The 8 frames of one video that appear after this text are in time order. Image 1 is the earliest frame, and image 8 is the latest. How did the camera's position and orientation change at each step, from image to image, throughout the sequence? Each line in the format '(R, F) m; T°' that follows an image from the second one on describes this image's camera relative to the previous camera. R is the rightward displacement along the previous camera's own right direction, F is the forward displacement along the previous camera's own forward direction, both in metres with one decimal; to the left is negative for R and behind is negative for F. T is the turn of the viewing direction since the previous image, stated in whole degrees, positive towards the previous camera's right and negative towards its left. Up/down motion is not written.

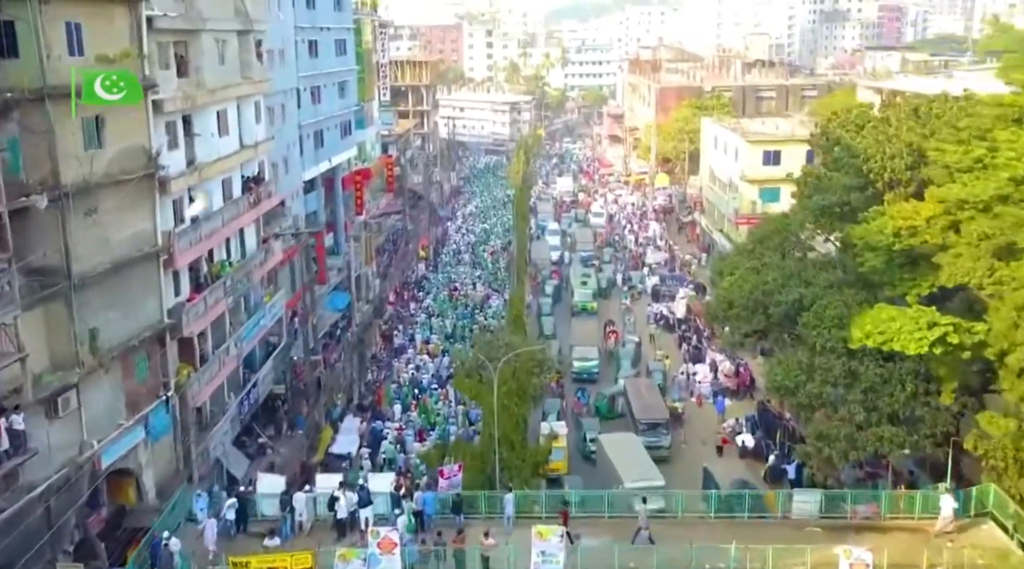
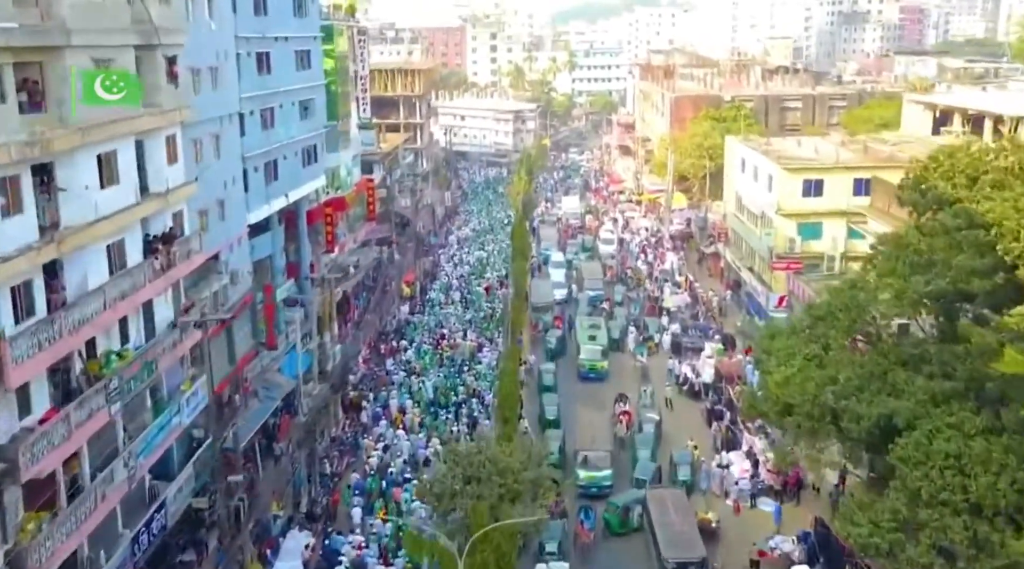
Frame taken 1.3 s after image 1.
(+0.5, +7.1) m; 0°
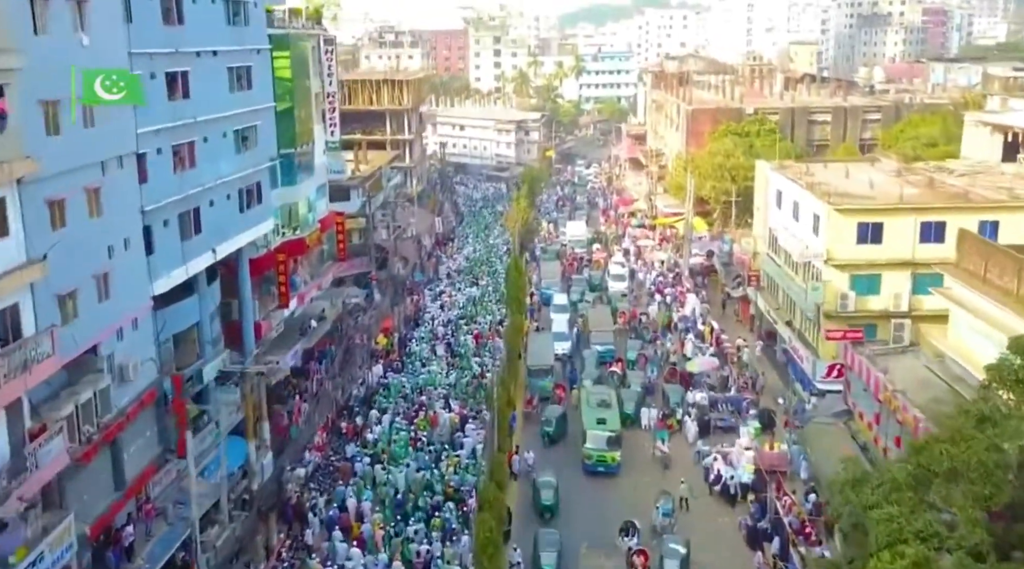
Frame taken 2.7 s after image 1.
(+0.6, +7.5) m; 0°
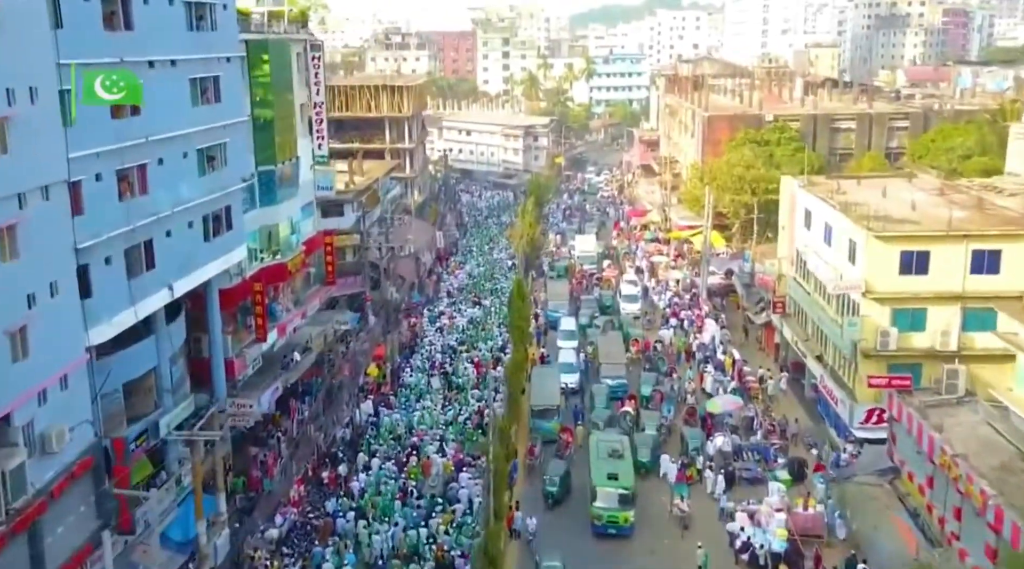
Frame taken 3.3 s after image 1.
(+0.3, +3.6) m; -1°
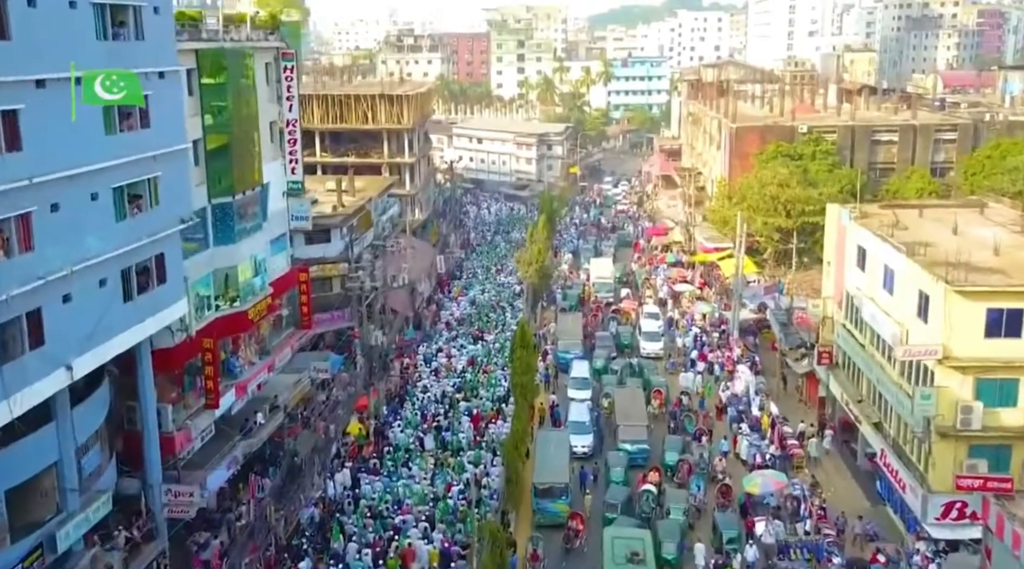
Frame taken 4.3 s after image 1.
(+0.5, +5.4) m; -1°
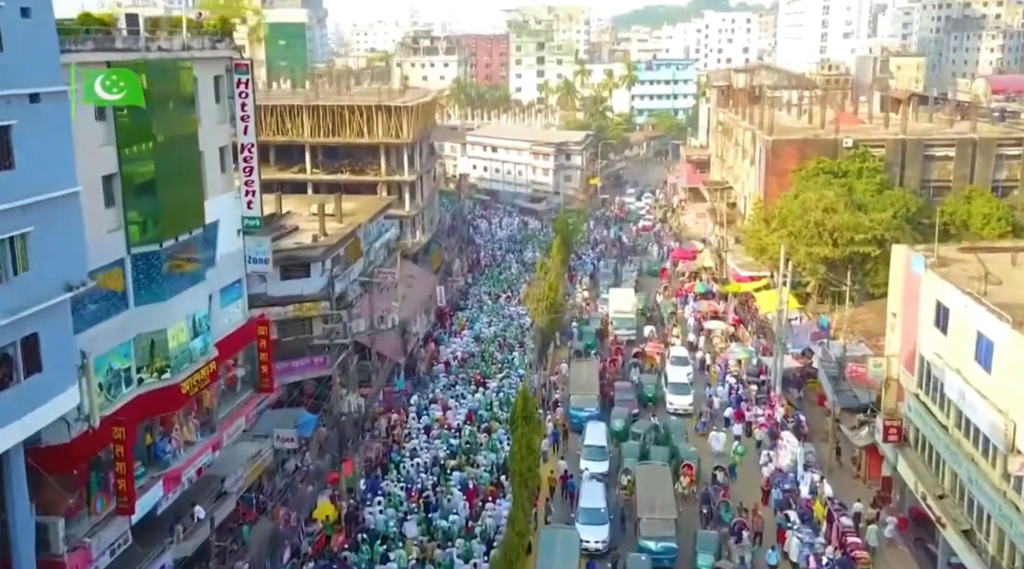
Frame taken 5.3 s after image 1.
(+0.6, +5.9) m; -1°
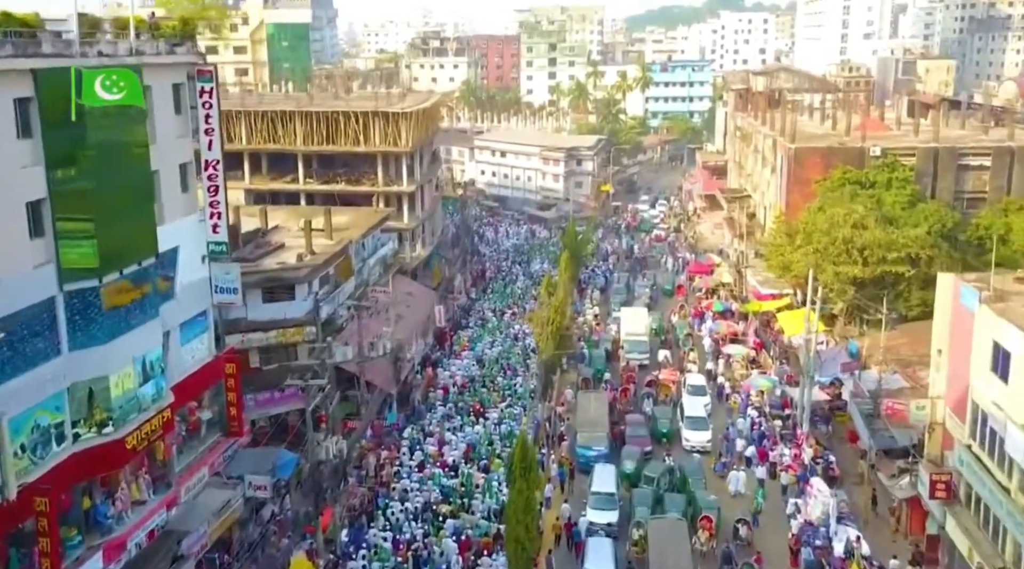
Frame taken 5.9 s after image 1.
(+0.4, +3.2) m; -1°
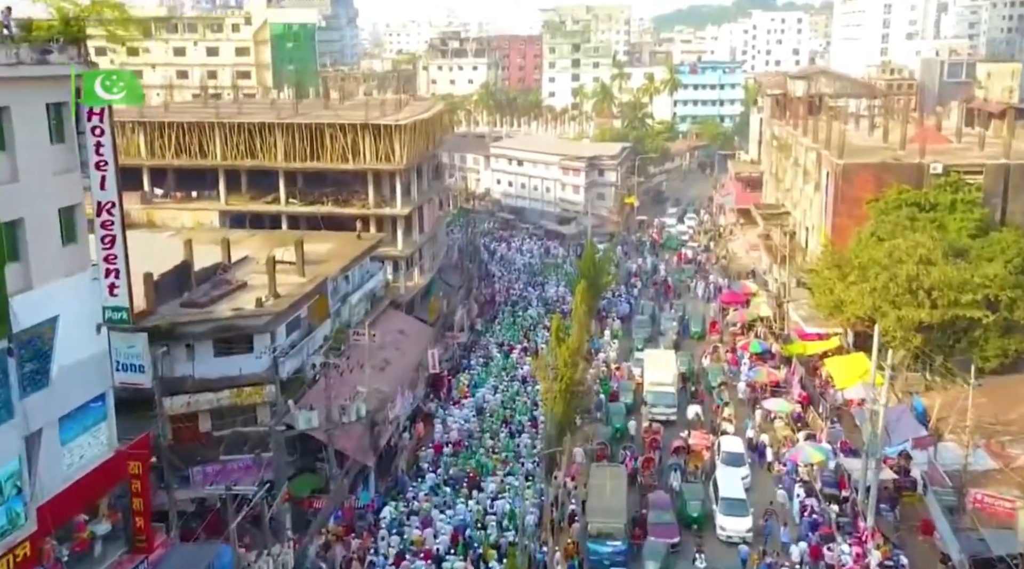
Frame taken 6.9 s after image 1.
(+0.7, +6.1) m; -1°
